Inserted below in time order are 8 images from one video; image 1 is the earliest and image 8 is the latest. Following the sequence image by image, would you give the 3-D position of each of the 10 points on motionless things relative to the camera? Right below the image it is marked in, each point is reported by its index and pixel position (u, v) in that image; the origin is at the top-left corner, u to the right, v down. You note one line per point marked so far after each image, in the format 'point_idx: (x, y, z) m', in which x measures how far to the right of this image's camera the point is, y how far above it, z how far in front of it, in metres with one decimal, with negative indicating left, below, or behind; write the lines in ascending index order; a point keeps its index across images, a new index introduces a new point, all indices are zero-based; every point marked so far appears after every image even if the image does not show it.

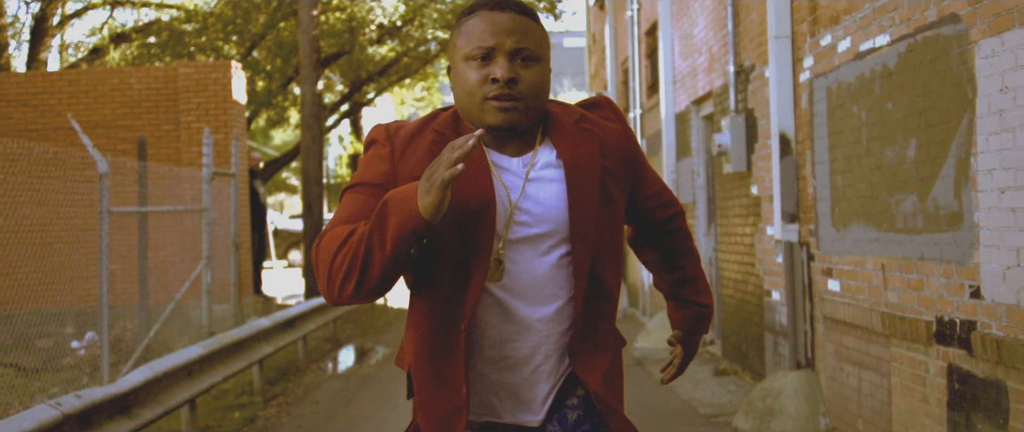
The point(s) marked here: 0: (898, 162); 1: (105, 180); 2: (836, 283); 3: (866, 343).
0: (+1.9, +0.3, +5.1) m
1: (-3.2, +0.3, +8.3) m
2: (+1.9, -0.4, +6.2) m
3: (+1.9, -0.7, +5.7) m
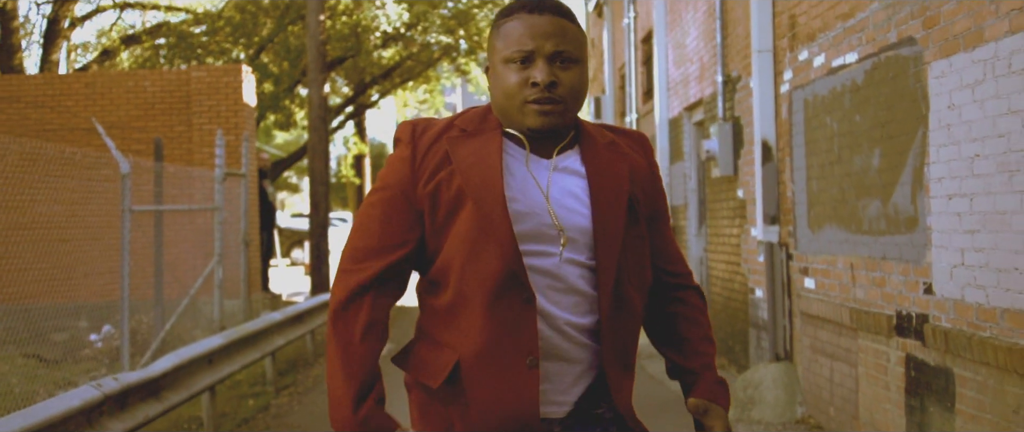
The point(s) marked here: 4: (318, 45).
0: (+1.9, +0.3, +5.6) m
1: (-3.2, +0.3, +8.8) m
2: (+1.9, -0.4, +6.6) m
3: (+1.9, -0.7, +6.2) m
4: (-2.5, +2.2, +13.7) m
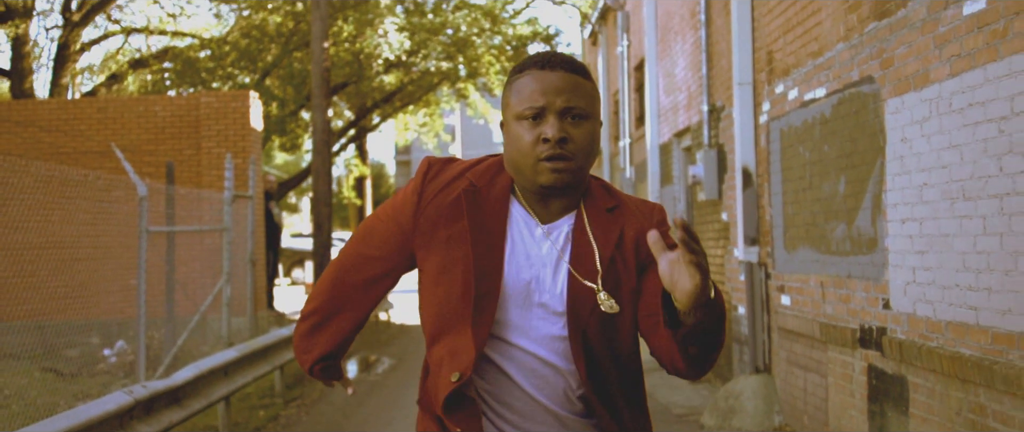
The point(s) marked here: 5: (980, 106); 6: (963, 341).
0: (+1.8, +0.1, +6.1) m
1: (-3.2, +0.1, +9.3) m
2: (+1.8, -0.5, +7.1) m
3: (+1.9, -0.8, +6.7) m
4: (-2.5, +1.9, +14.2) m
5: (+1.9, +0.4, +4.3) m
6: (+1.9, -0.5, +4.6) m
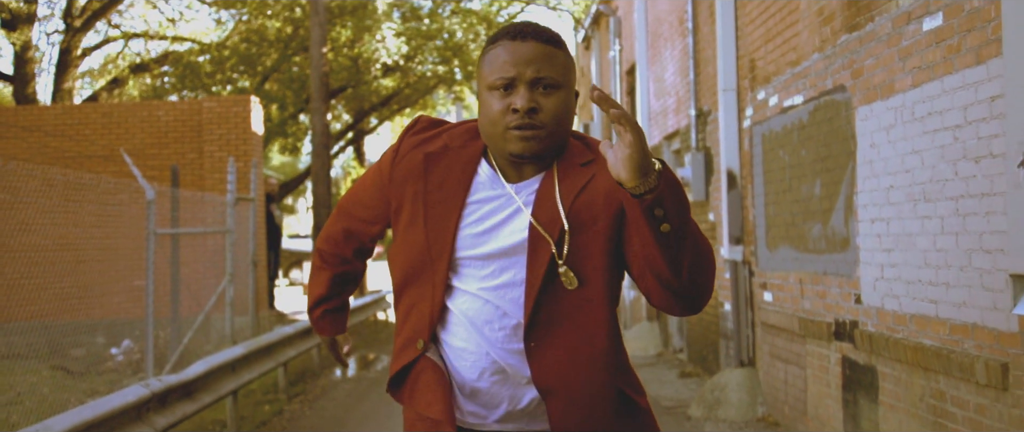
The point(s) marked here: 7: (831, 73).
0: (+1.8, +0.1, +6.5) m
1: (-3.3, +0.1, +9.6) m
2: (+1.8, -0.6, +7.5) m
3: (+1.8, -0.8, +7.0) m
4: (-2.6, +1.9, +14.6) m
5: (+1.9, +0.4, +4.7) m
6: (+1.9, -0.5, +4.9) m
7: (+1.8, +0.8, +6.0) m
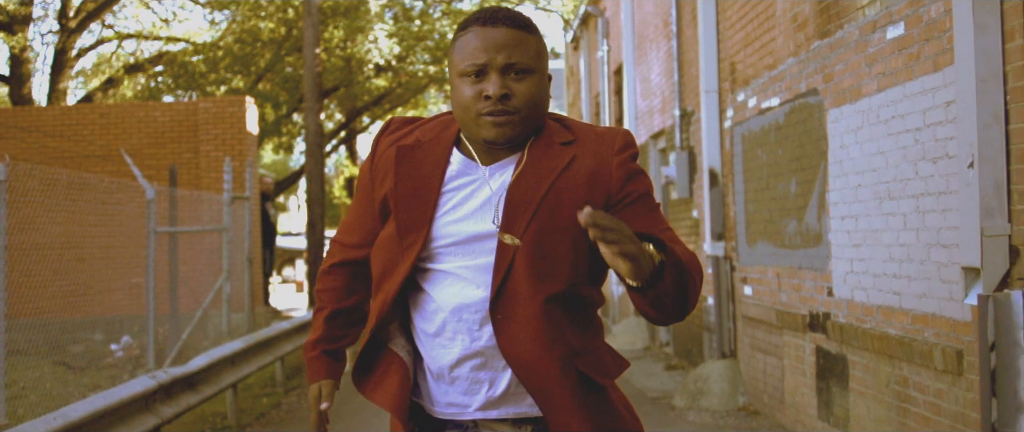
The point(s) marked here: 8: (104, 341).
0: (+1.7, +0.1, +6.8) m
1: (-3.4, +0.1, +9.9) m
2: (+1.7, -0.5, +7.8) m
3: (+1.8, -0.8, +7.3) m
4: (-2.7, +1.9, +14.8) m
5: (+1.8, +0.5, +5.0) m
6: (+1.9, -0.5, +5.2) m
7: (+1.7, +0.8, +6.3) m
8: (-3.6, -1.1, +9.2) m
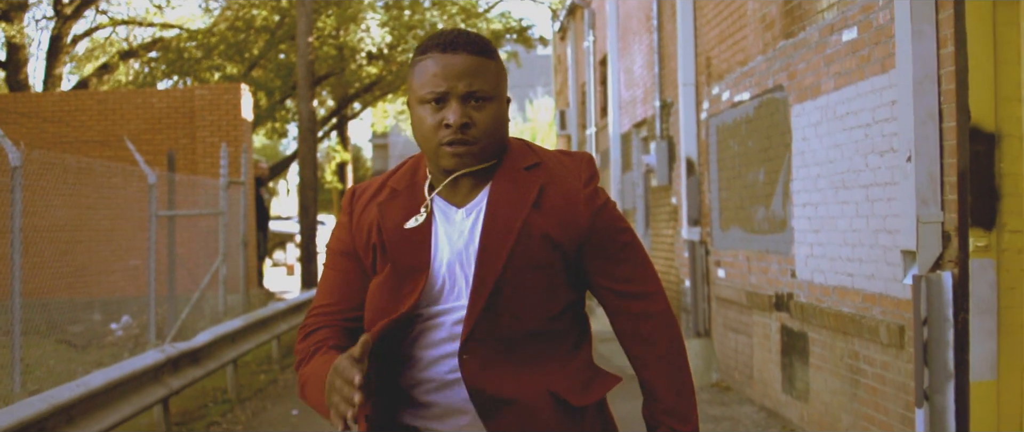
0: (+1.7, +0.2, +7.3) m
1: (-3.5, +0.3, +10.3) m
2: (+1.6, -0.4, +8.3) m
3: (+1.7, -0.7, +7.8) m
4: (-2.9, +2.2, +15.2) m
5: (+1.7, +0.5, +5.4) m
6: (+1.8, -0.5, +5.7) m
7: (+1.7, +0.9, +6.8) m
8: (-3.7, -0.9, +9.7) m
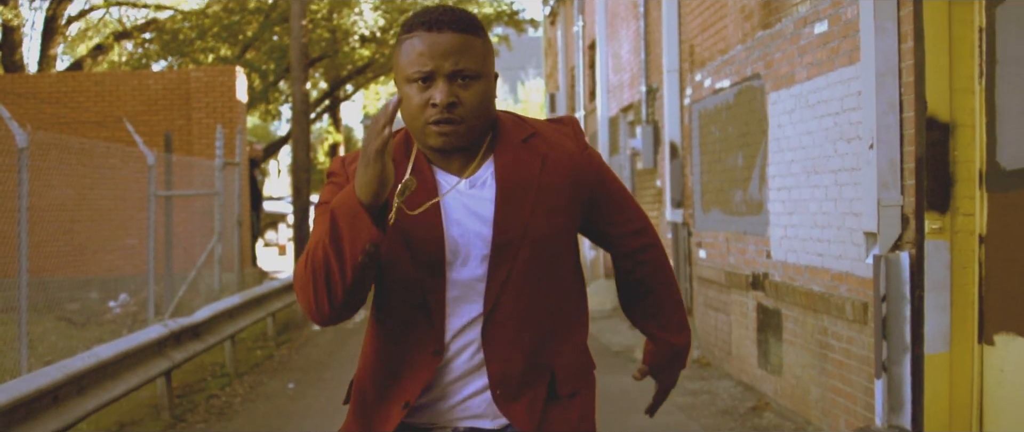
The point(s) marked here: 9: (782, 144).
0: (+1.6, +0.4, +7.6) m
1: (-3.6, +0.4, +10.6) m
2: (+1.5, -0.3, +8.6) m
3: (+1.6, -0.6, +8.2) m
4: (-3.0, +2.4, +15.5) m
5: (+1.7, +0.6, +5.7) m
6: (+1.7, -0.4, +6.0) m
7: (+1.6, +1.0, +7.1) m
8: (-3.8, -0.7, +9.9) m
9: (+1.6, +0.4, +6.4) m
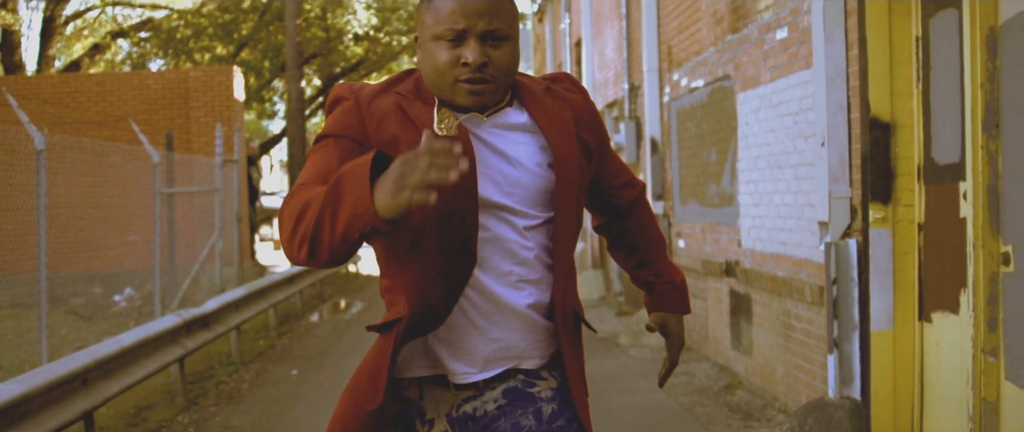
0: (+1.5, +0.4, +8.1) m
1: (-3.7, +0.5, +11.1) m
2: (+1.5, -0.2, +9.1) m
3: (+1.5, -0.5, +8.7) m
4: (-3.2, +2.5, +15.9) m
5: (+1.6, +0.7, +6.2) m
6: (+1.6, -0.3, +6.5) m
7: (+1.5, +1.1, +7.6) m
8: (-3.9, -0.7, +10.4) m
9: (+1.6, +0.5, +7.0) m
